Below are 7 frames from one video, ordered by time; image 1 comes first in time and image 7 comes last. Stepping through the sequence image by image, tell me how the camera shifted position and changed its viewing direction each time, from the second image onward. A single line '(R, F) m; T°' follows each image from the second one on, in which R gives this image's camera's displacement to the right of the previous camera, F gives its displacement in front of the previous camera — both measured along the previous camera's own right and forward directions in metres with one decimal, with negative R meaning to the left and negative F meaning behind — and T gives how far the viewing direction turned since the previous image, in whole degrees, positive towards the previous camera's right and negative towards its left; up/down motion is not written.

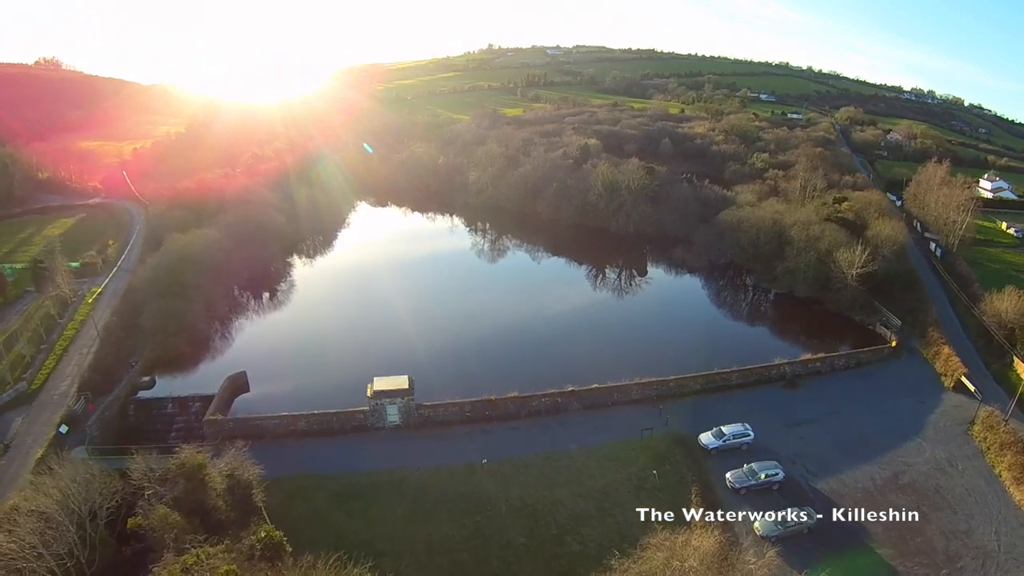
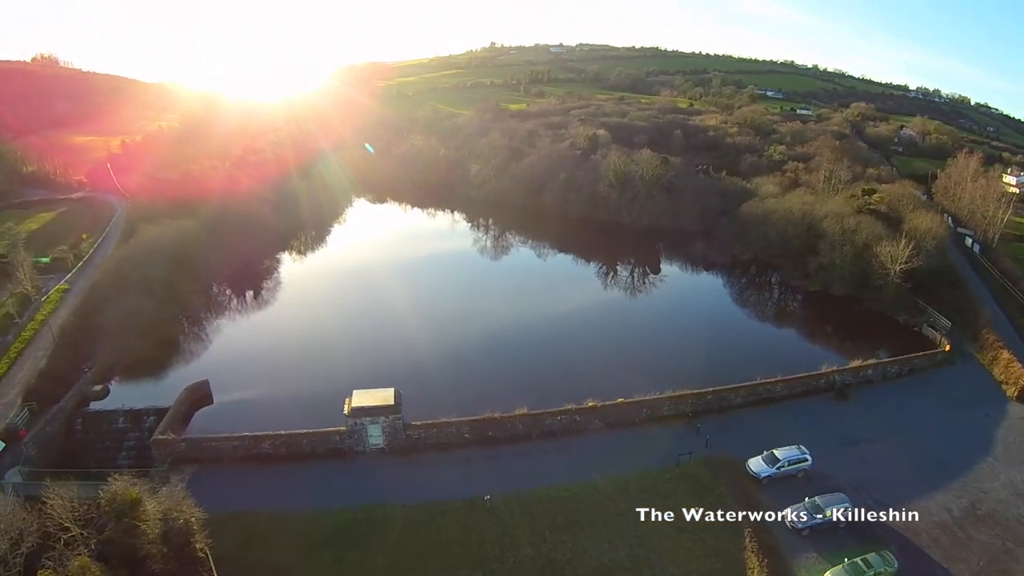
(-0.2, +3.0) m; 0°
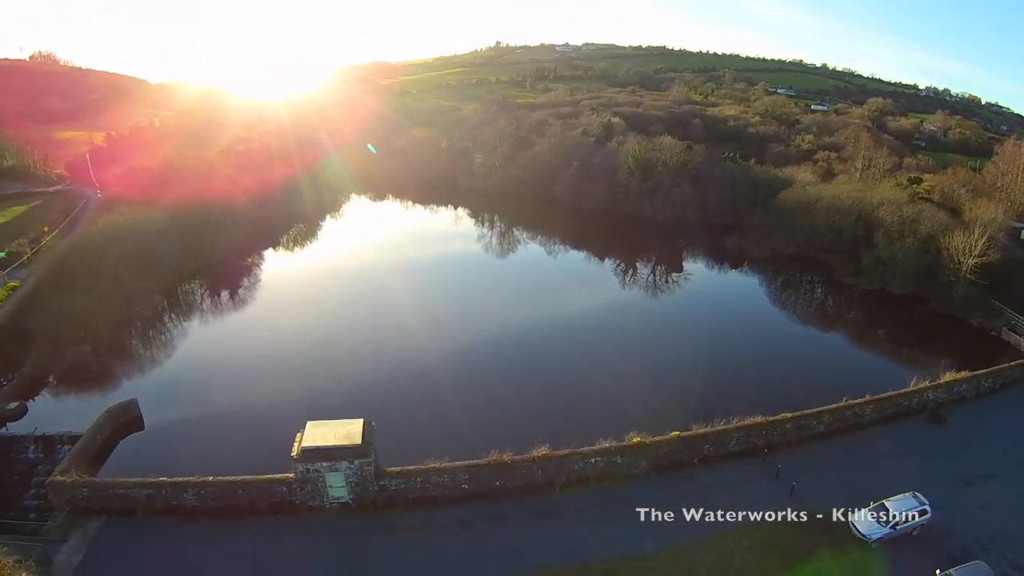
(-0.2, +3.9) m; -1°
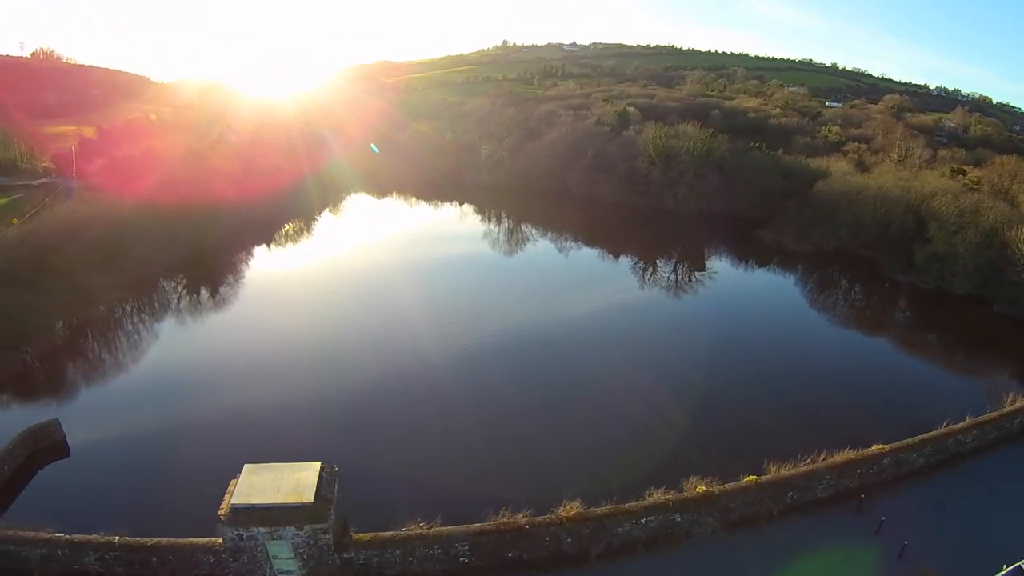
(-0.1, +2.8) m; -1°
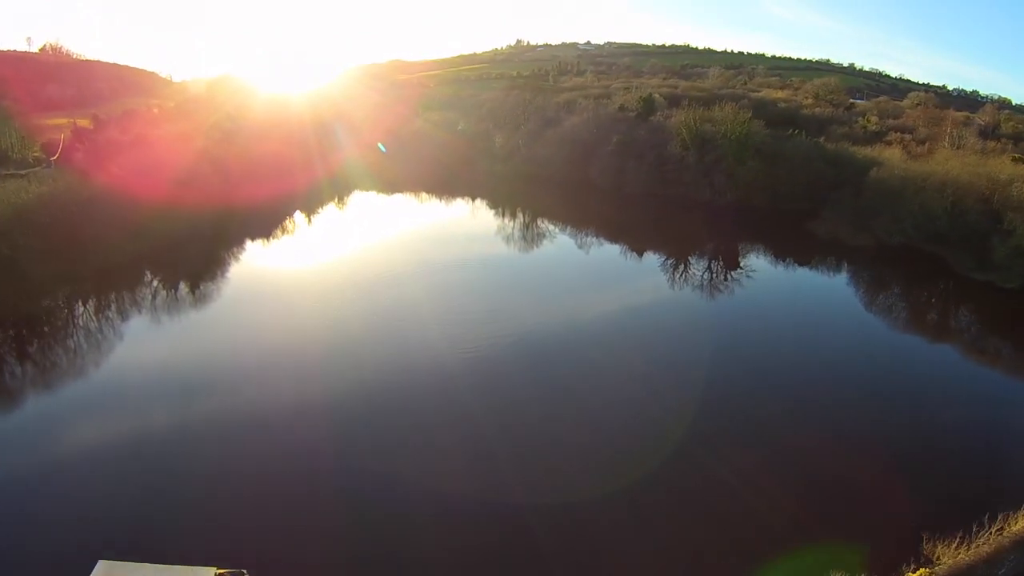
(-0.2, +2.9) m; -1°
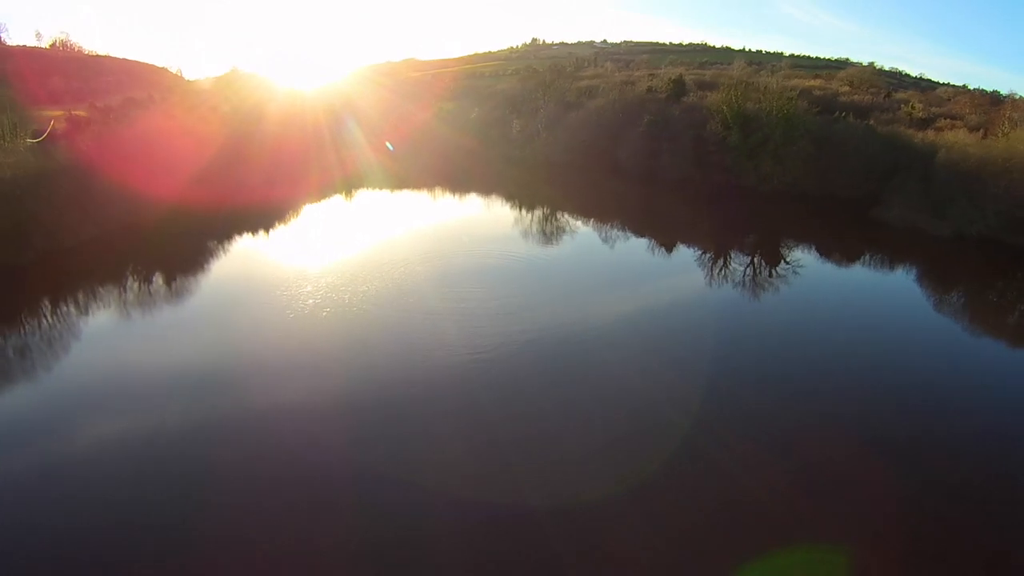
(-0.3, +2.8) m; -1°
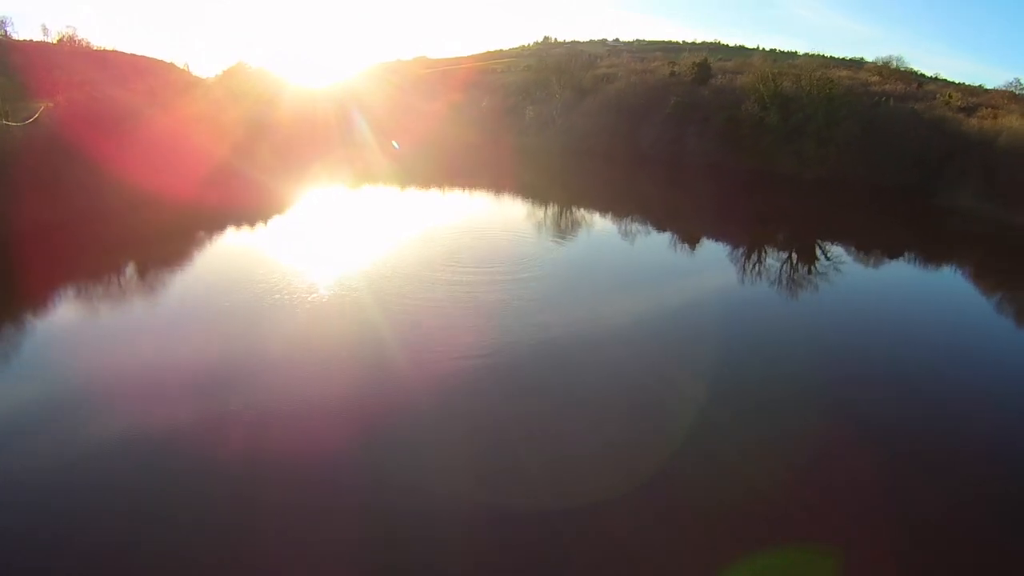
(-0.1, +2.1) m; -1°
